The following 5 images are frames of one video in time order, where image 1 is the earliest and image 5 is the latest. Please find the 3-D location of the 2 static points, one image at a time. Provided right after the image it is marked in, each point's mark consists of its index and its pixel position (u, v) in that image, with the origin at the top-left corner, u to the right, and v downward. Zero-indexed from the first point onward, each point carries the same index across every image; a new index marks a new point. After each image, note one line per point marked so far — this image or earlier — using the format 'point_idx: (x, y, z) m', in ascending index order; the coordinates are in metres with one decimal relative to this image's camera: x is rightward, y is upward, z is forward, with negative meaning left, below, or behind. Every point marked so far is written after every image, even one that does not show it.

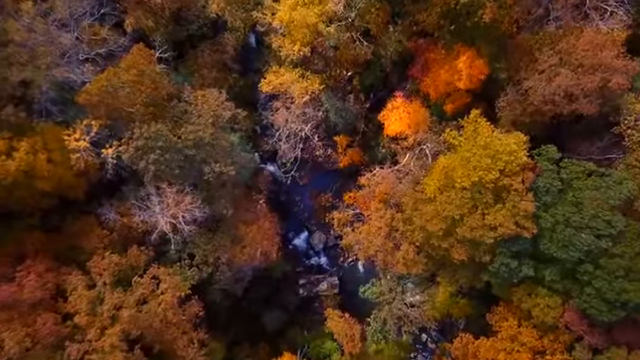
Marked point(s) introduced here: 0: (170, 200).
0: (-4.6, -0.6, +17.5) m
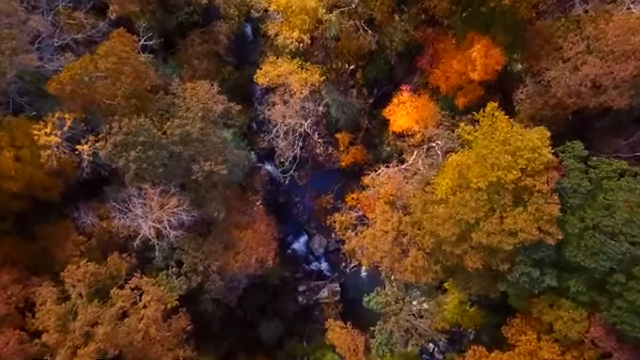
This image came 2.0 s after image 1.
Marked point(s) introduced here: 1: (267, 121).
0: (-4.6, -0.6, +15.8) m
1: (-1.8, +2.0, +20.0) m
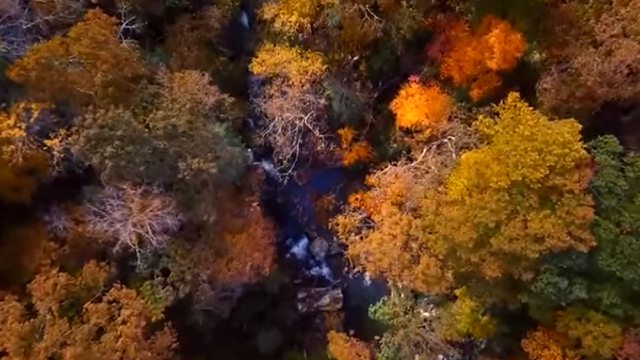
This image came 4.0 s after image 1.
0: (-4.5, -0.6, +14.2) m
1: (-1.8, +2.1, +18.3) m
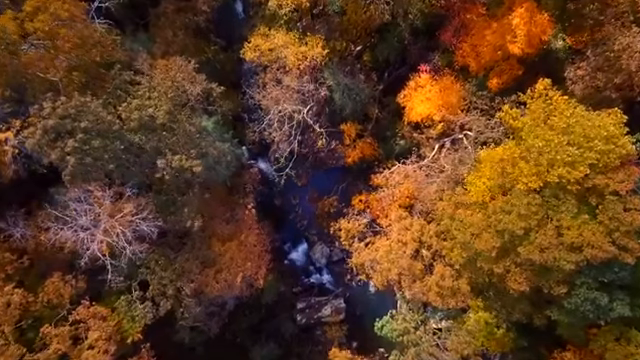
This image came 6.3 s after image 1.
0: (-4.5, -0.6, +12.3) m
1: (-1.8, +2.1, +16.4) m
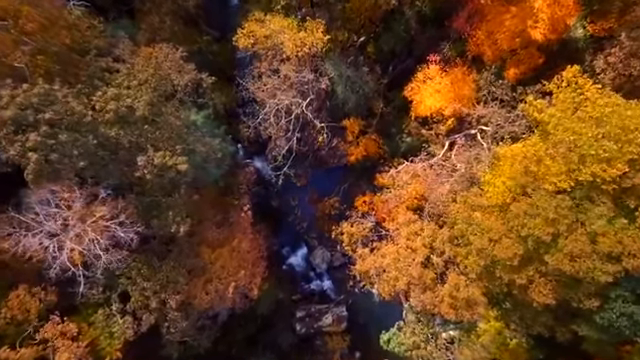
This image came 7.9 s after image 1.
0: (-4.5, -0.5, +10.9) m
1: (-1.7, +2.1, +15.0) m
